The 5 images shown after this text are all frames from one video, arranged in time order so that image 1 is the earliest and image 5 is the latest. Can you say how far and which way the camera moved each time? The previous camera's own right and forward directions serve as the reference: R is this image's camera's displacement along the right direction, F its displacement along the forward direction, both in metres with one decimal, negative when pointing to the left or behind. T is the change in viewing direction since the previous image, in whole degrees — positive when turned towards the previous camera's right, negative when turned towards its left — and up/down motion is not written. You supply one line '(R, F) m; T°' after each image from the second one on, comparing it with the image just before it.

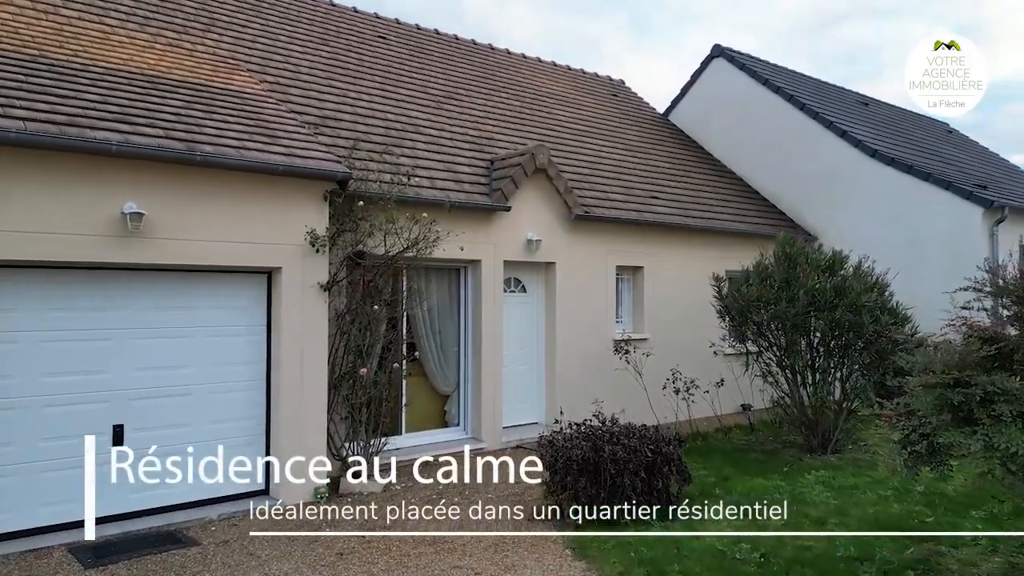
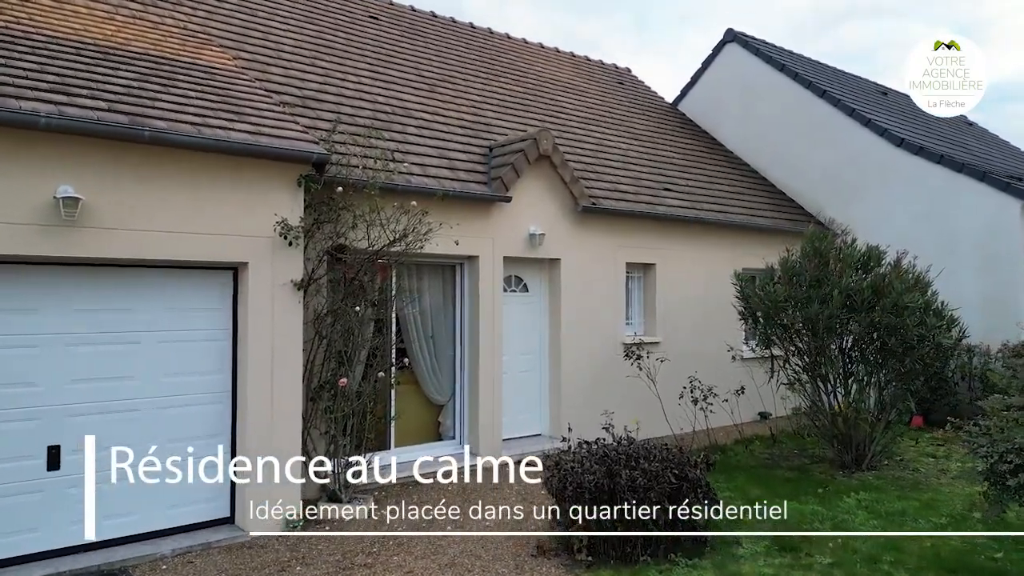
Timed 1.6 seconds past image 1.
(0.0, +0.9) m; 0°
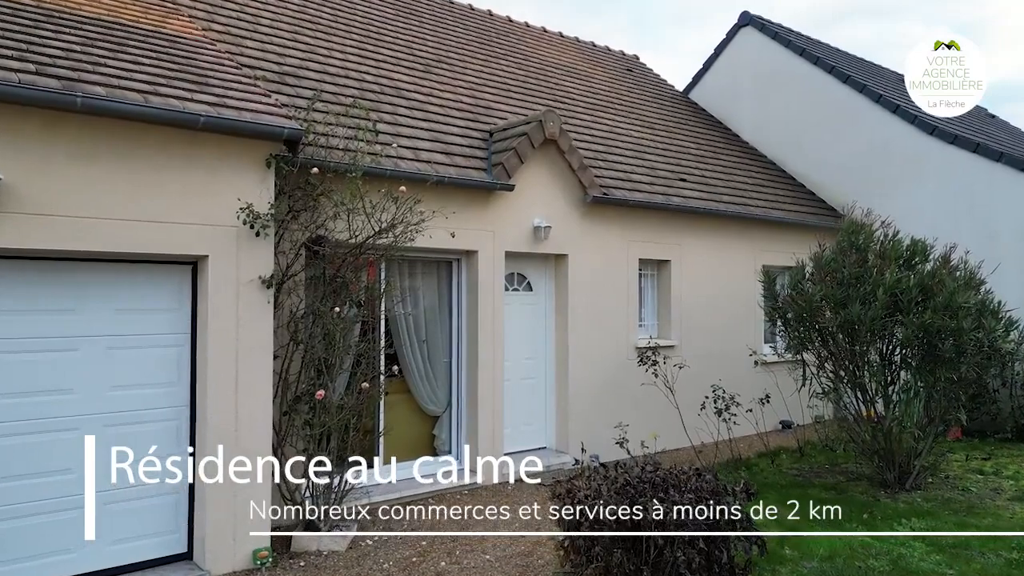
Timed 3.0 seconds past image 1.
(0.0, +0.9) m; 0°
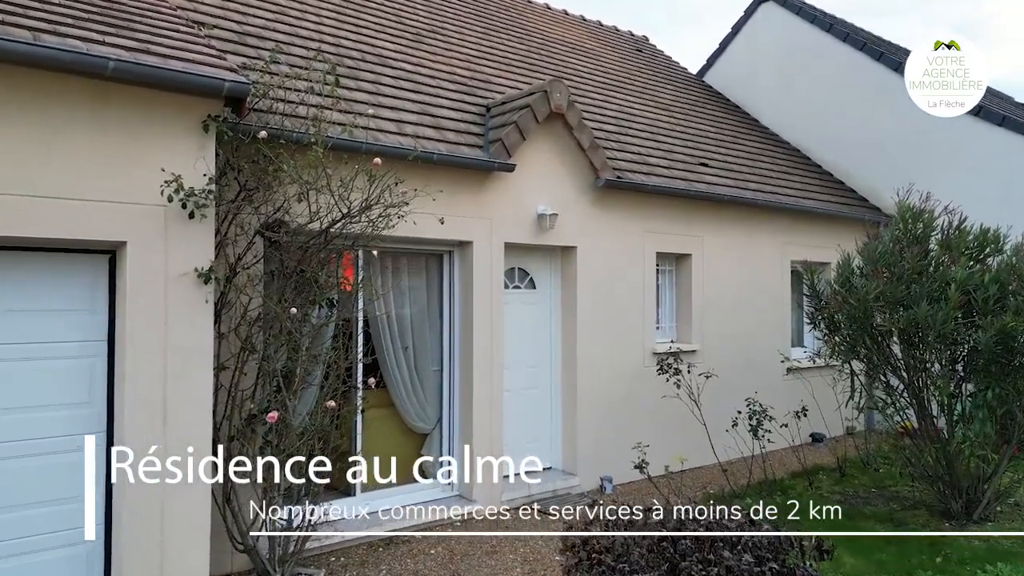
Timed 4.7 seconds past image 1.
(0.0, +1.1) m; 0°
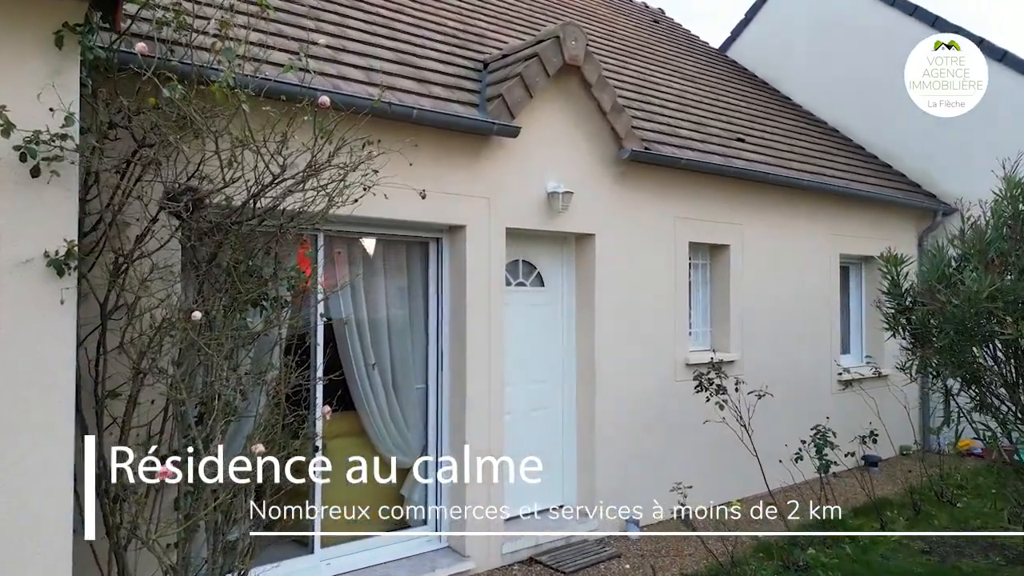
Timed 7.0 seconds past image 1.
(0.0, +1.4) m; 0°
